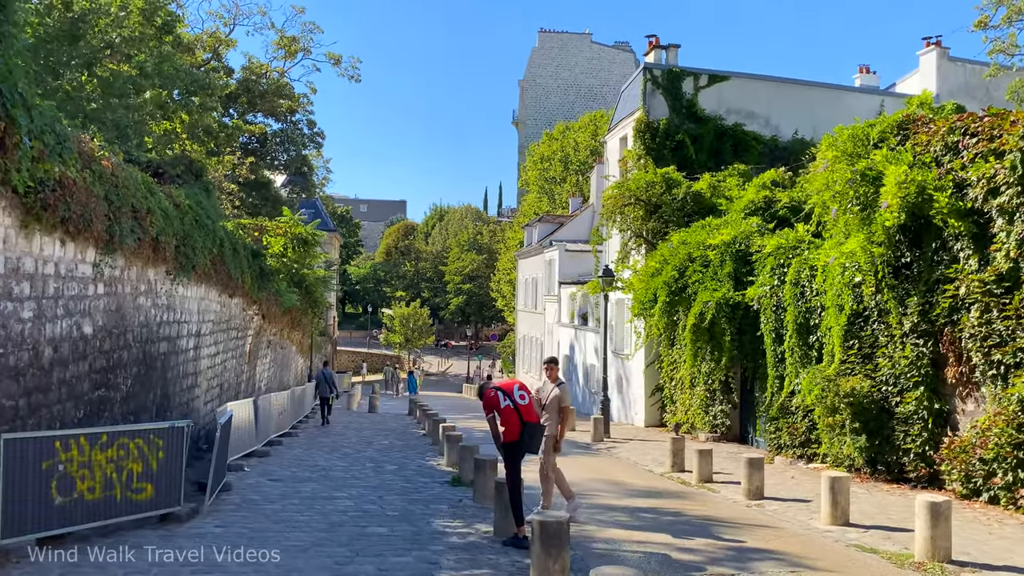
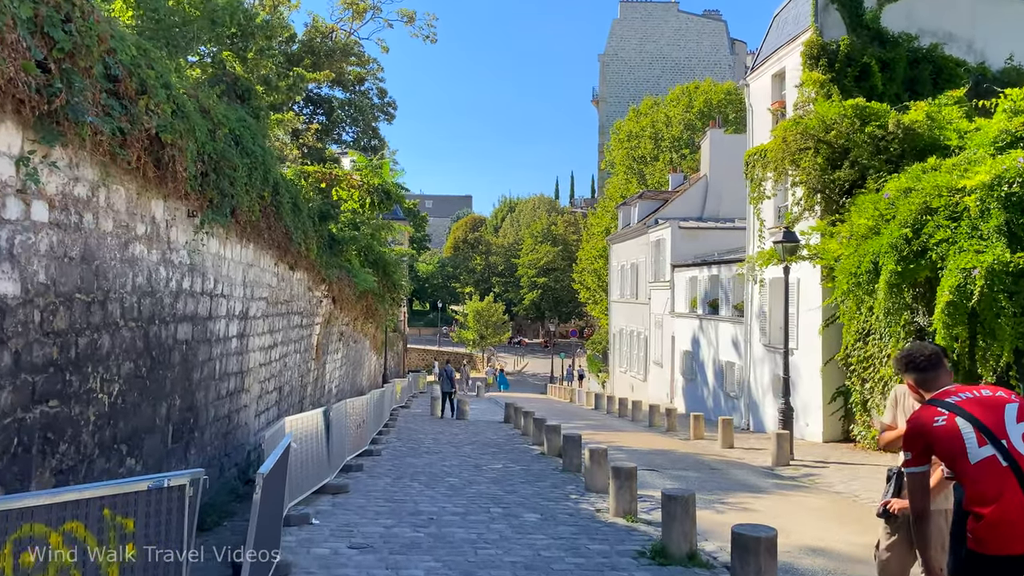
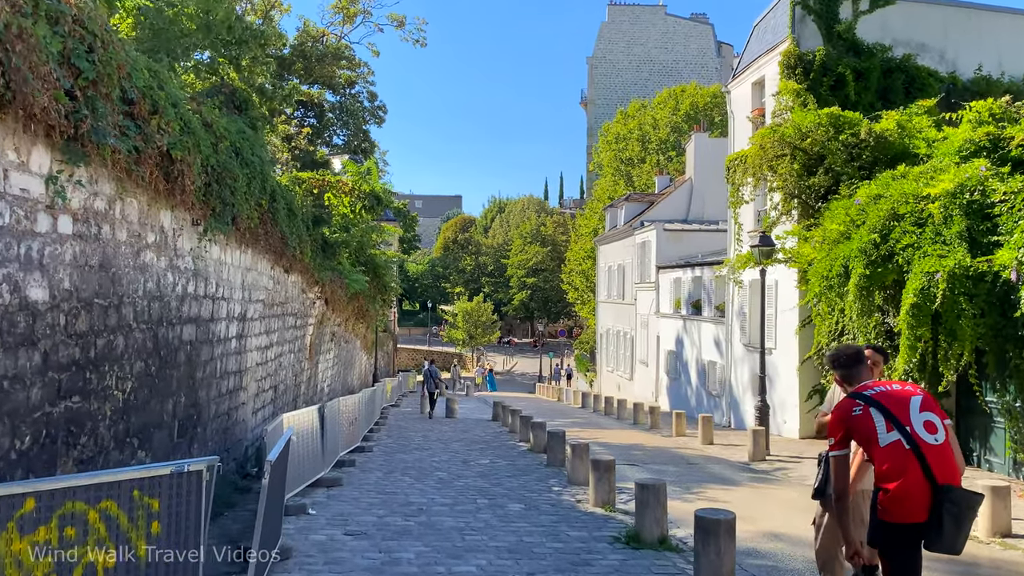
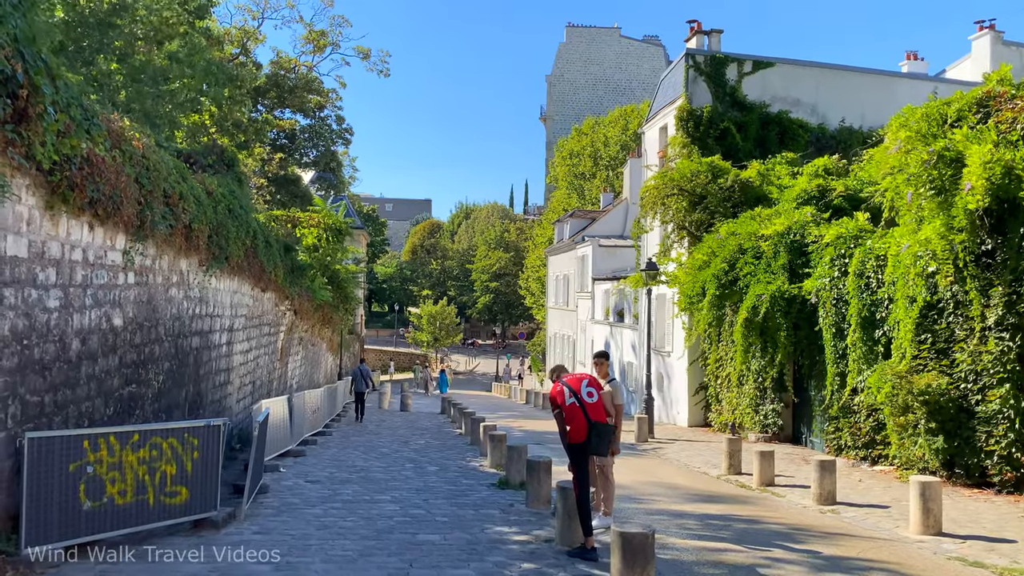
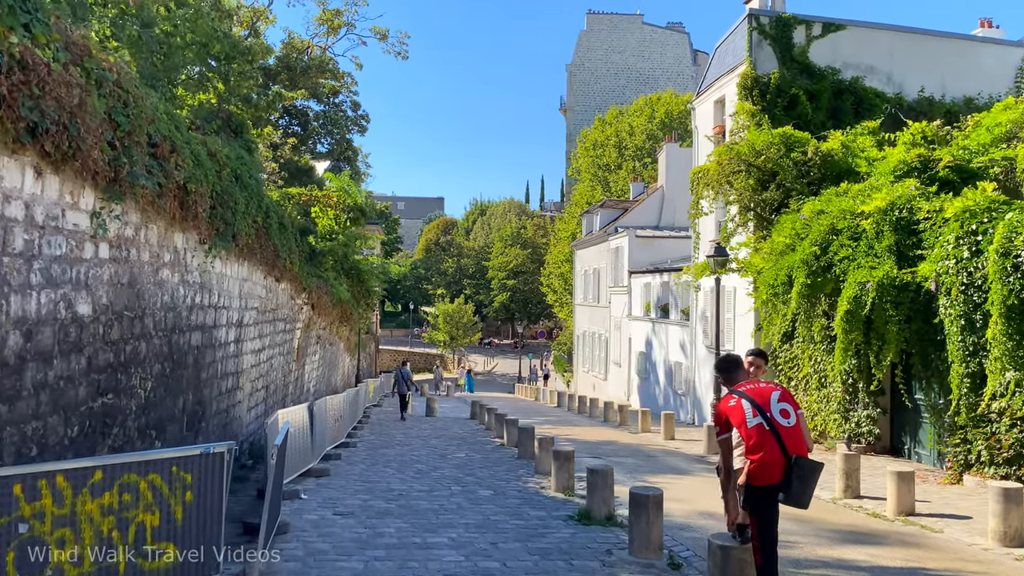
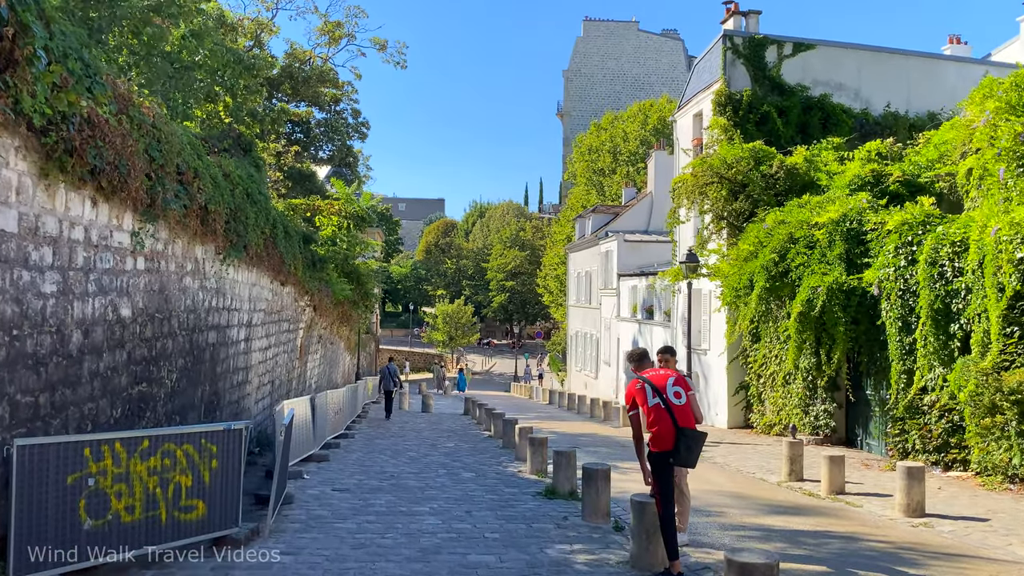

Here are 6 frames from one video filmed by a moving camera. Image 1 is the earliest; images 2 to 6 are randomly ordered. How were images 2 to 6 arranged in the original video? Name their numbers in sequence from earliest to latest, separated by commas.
4, 6, 5, 3, 2
